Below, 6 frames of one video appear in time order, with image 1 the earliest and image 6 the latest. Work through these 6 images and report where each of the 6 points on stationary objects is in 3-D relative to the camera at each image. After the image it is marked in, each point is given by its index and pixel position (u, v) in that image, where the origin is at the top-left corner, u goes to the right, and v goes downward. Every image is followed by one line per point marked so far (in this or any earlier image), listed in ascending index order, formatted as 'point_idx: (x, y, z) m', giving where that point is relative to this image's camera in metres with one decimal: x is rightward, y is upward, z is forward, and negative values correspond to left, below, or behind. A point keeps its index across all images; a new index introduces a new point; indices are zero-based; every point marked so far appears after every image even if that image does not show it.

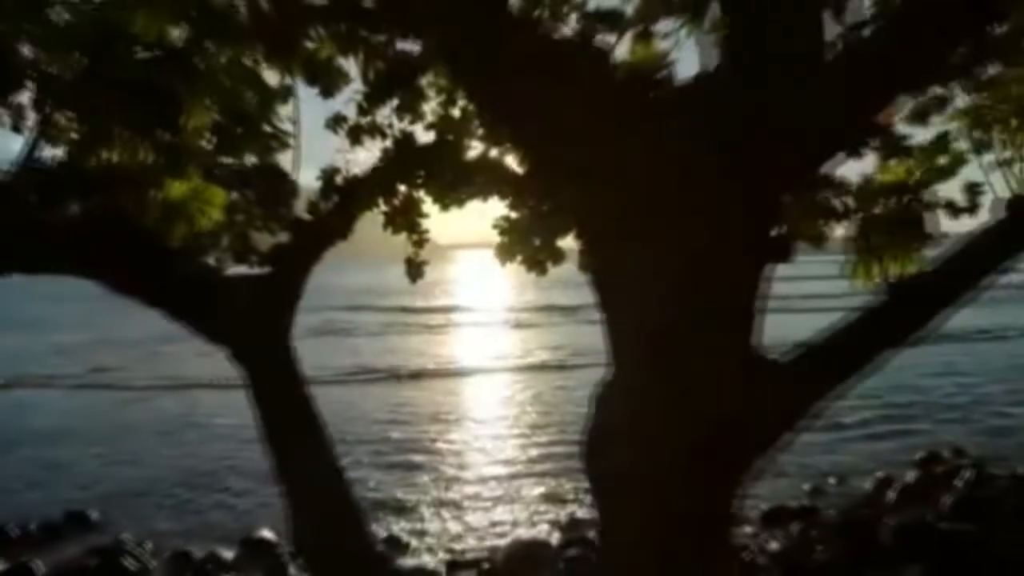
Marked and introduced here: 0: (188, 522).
0: (-4.6, -3.3, +15.3) m
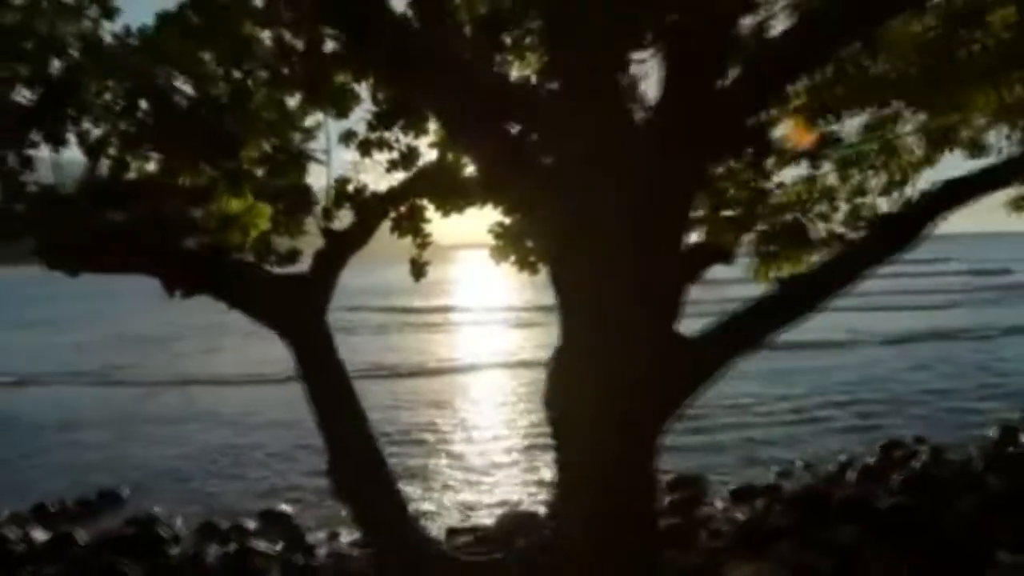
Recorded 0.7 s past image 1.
0: (-4.7, -3.3, +16.6) m
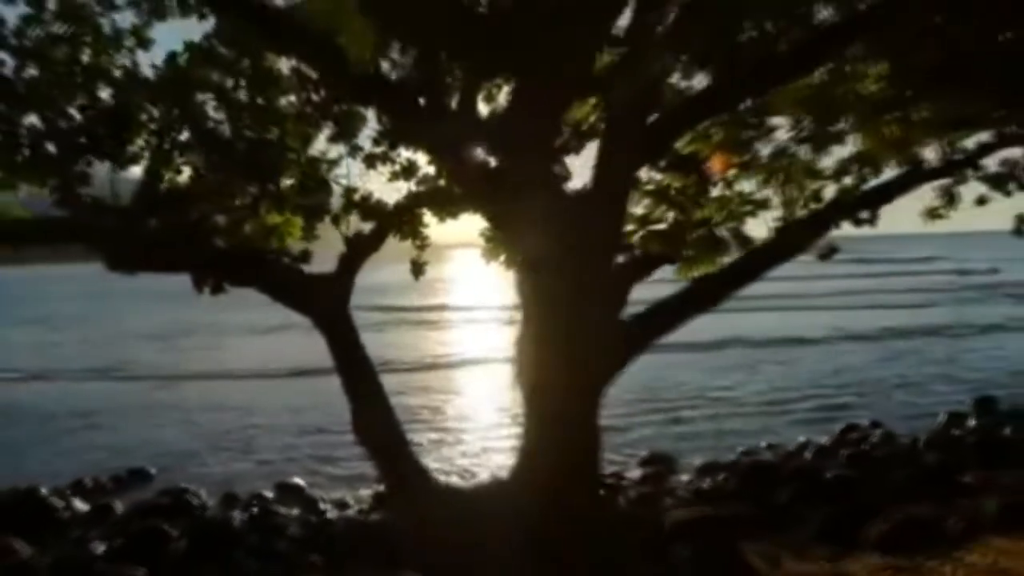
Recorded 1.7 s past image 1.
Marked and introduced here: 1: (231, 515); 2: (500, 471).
0: (-4.9, -3.2, +18.3) m
1: (-3.3, -2.7, +12.9) m
2: (-0.2, -3.4, +19.6) m
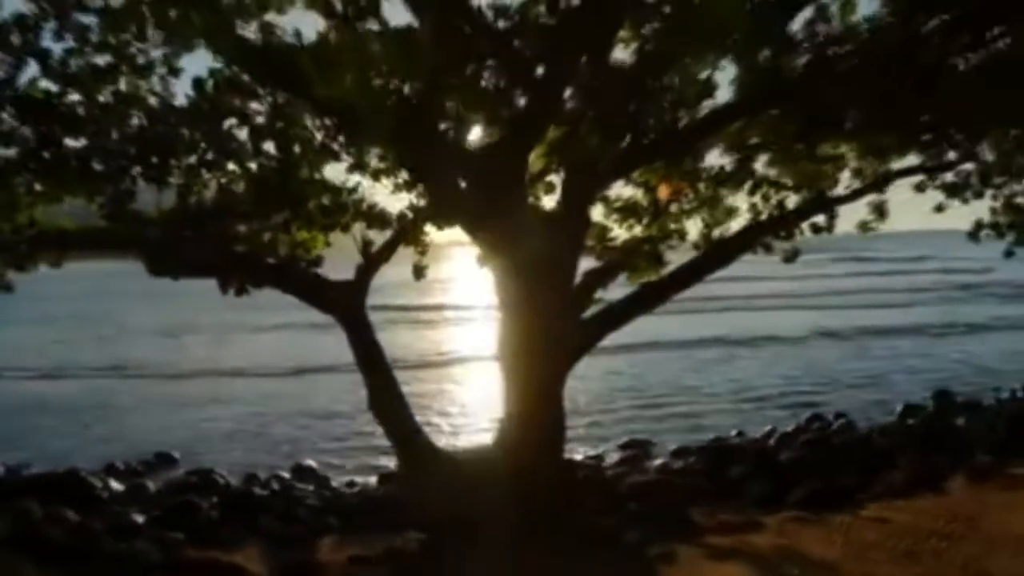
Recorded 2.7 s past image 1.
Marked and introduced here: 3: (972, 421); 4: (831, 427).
0: (-5.0, -3.3, +20.0) m
1: (-3.5, -2.7, +14.6) m
2: (-0.4, -3.4, +21.4) m
3: (+8.0, -2.3, +18.9) m
4: (+5.8, -2.5, +19.5) m
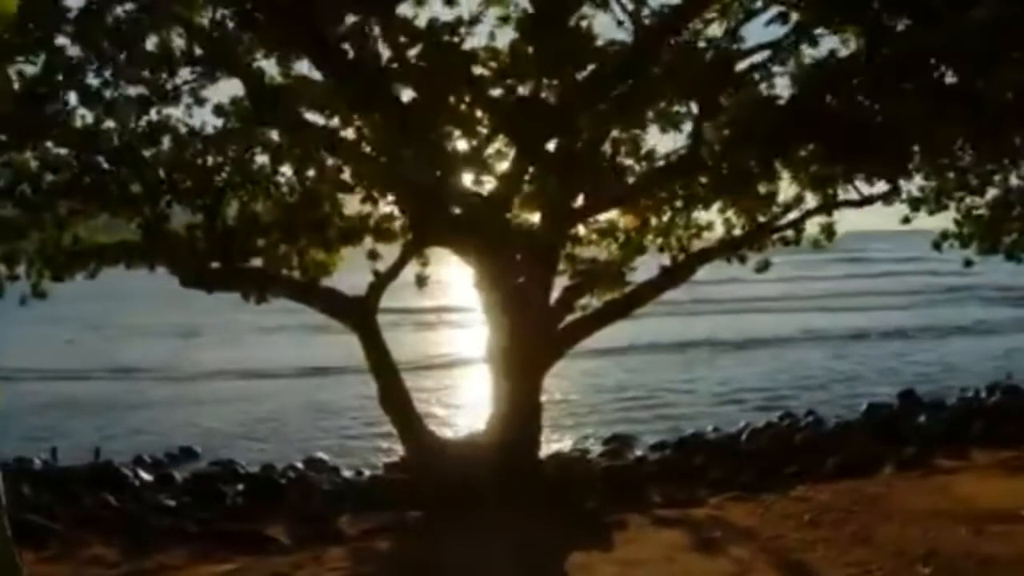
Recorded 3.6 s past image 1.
0: (-5.1, -3.4, +21.7) m
1: (-3.6, -2.9, +16.4) m
2: (-0.5, -3.6, +23.1) m
3: (+7.9, -2.5, +20.6) m
4: (+5.6, -2.7, +21.2) m
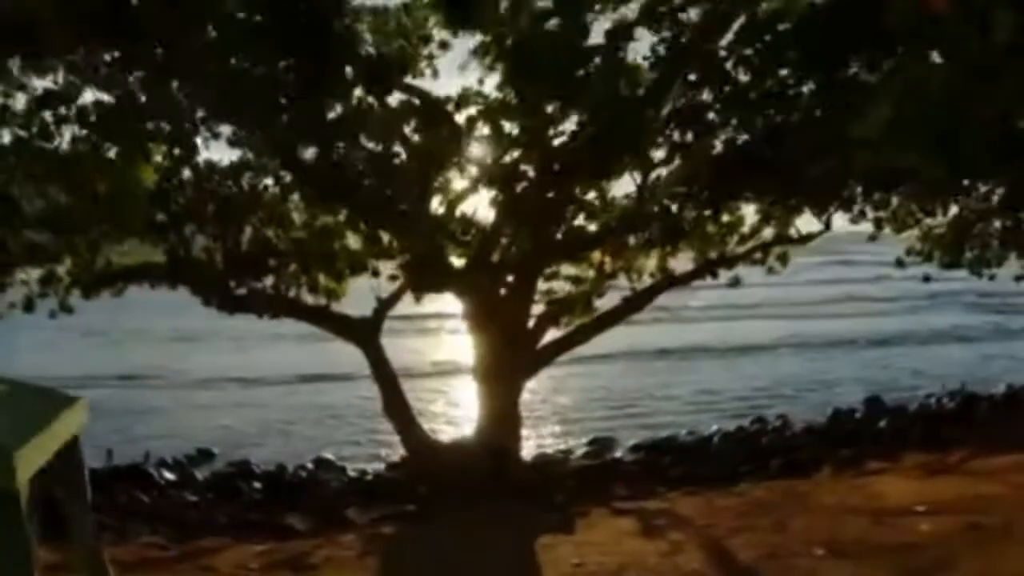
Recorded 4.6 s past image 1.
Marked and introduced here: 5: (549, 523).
0: (-5.3, -3.7, +23.5) m
1: (-3.8, -3.2, +18.2) m
2: (-0.7, -3.9, +24.9) m
3: (+7.7, -2.8, +22.4) m
4: (+5.4, -3.0, +23.1) m
5: (+0.5, -2.8, +12.8) m
